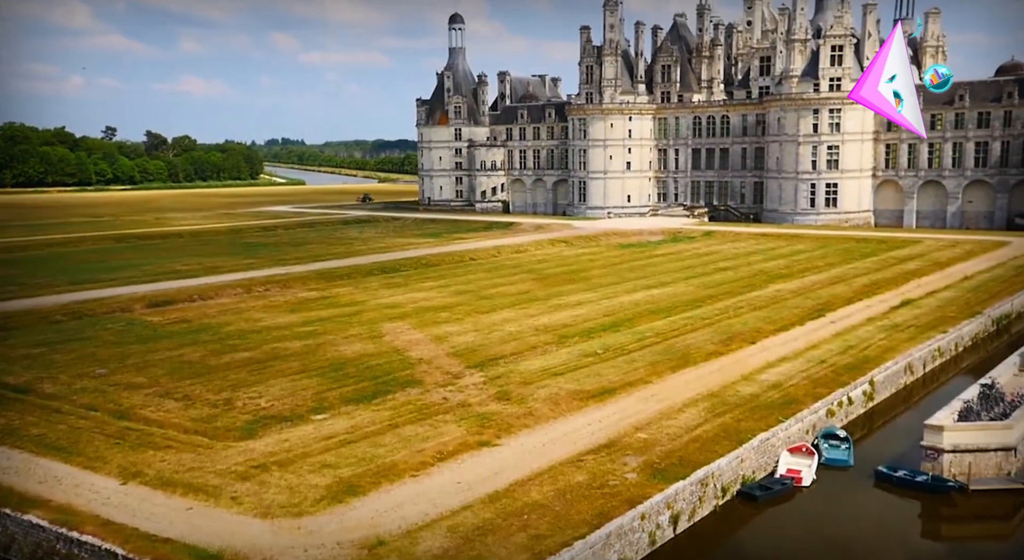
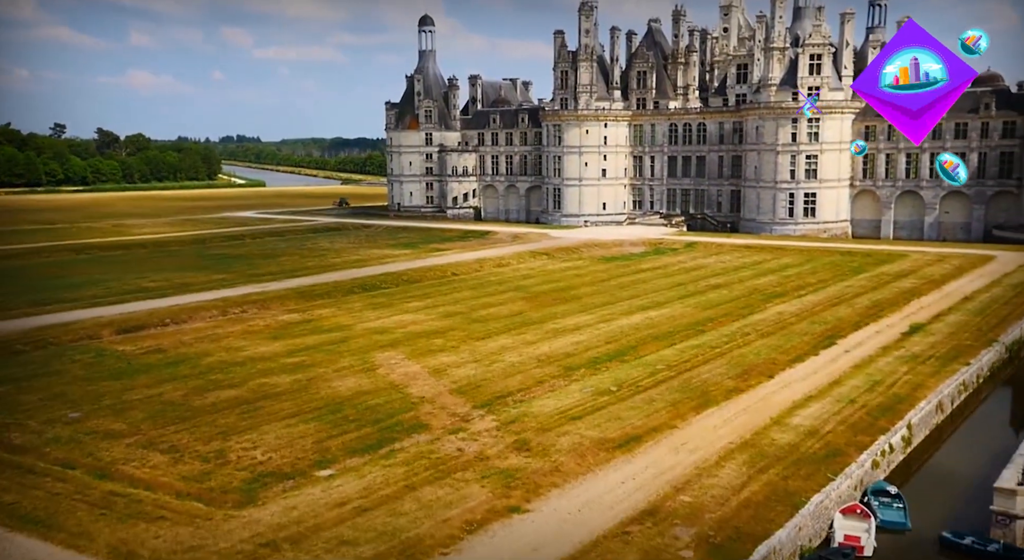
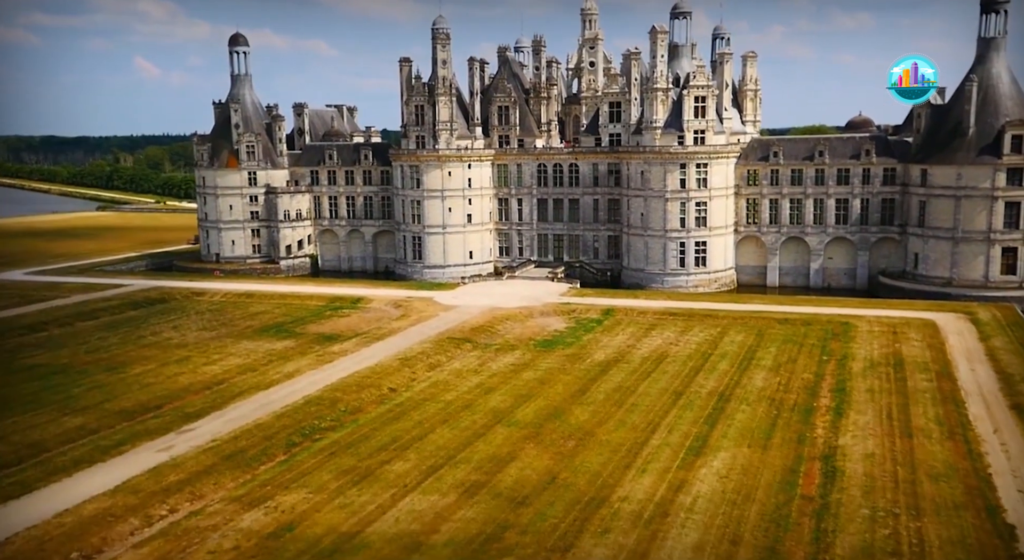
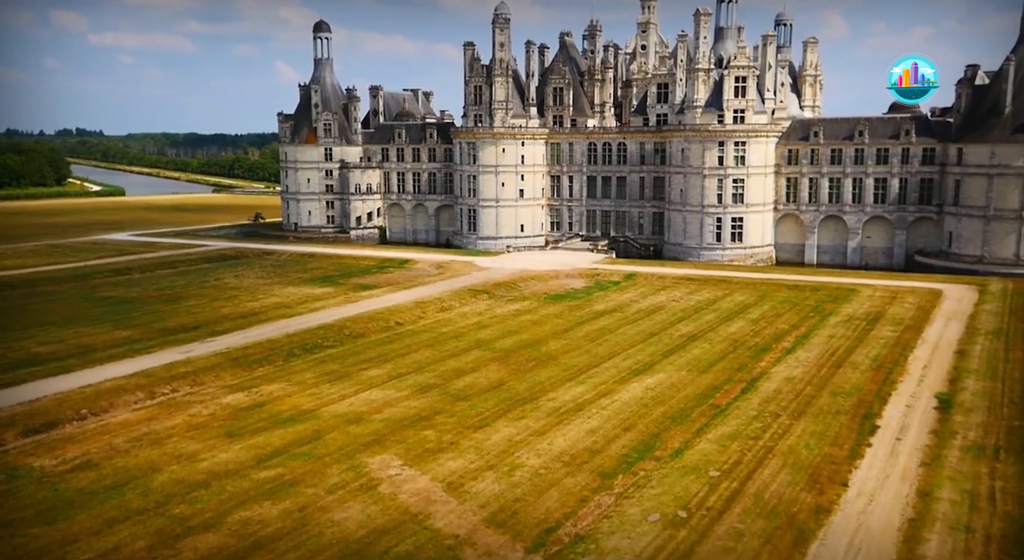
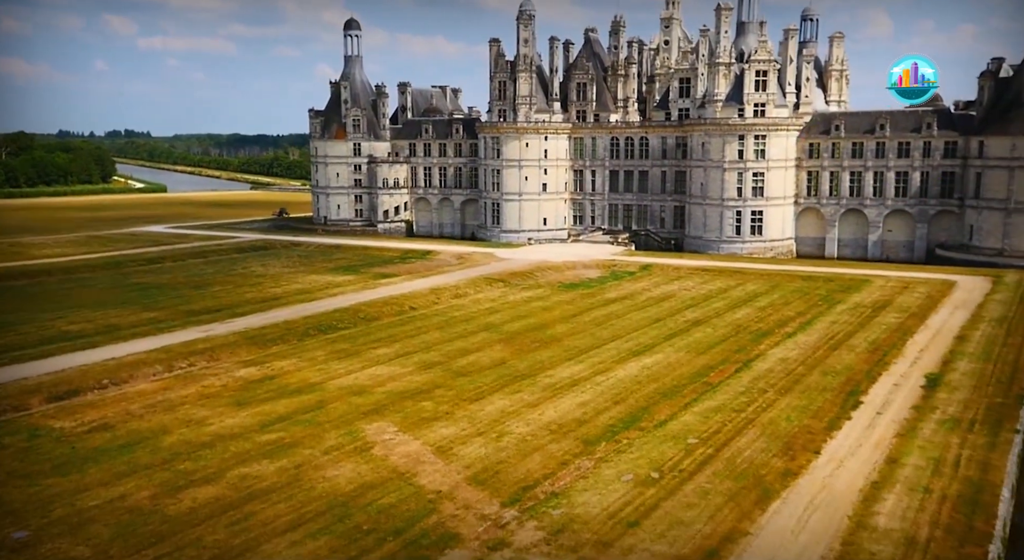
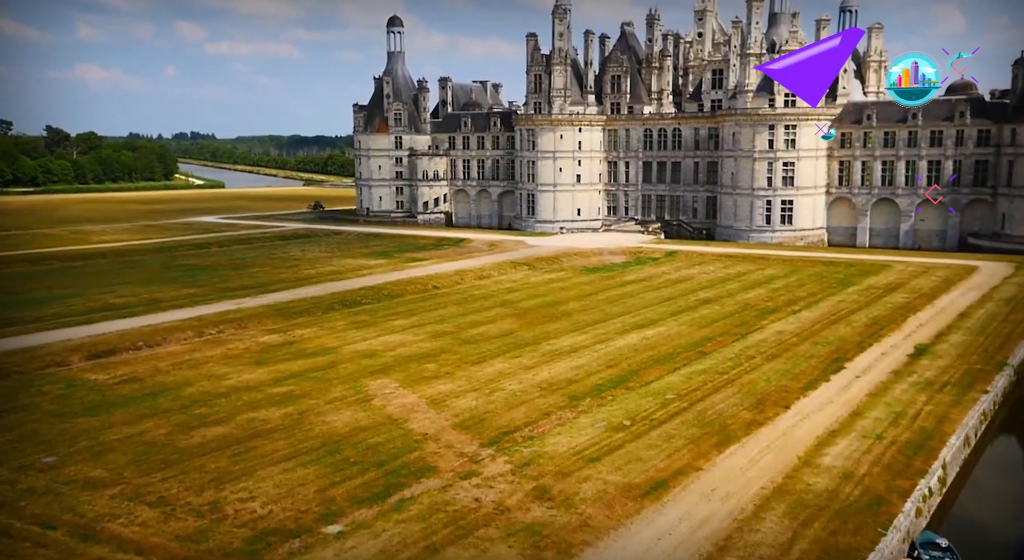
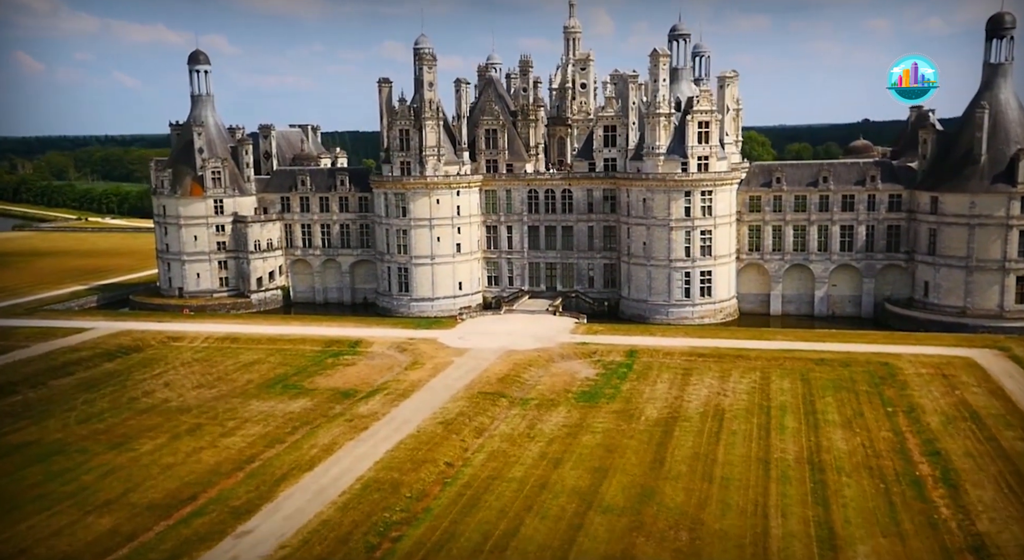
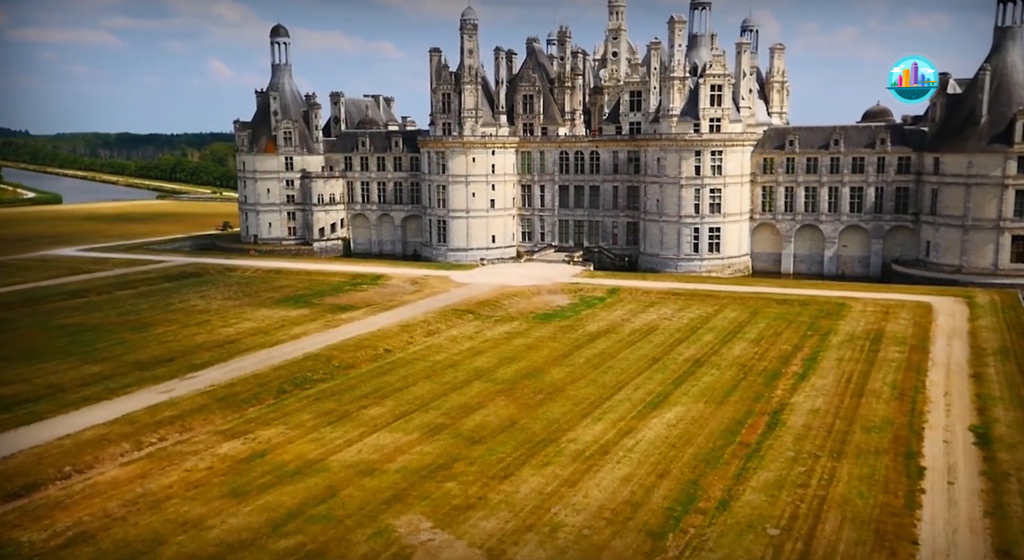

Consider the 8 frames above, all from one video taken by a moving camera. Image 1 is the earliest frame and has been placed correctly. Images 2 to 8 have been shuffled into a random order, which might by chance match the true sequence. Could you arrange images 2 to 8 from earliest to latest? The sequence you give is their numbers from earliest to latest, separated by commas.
2, 6, 5, 4, 8, 3, 7
